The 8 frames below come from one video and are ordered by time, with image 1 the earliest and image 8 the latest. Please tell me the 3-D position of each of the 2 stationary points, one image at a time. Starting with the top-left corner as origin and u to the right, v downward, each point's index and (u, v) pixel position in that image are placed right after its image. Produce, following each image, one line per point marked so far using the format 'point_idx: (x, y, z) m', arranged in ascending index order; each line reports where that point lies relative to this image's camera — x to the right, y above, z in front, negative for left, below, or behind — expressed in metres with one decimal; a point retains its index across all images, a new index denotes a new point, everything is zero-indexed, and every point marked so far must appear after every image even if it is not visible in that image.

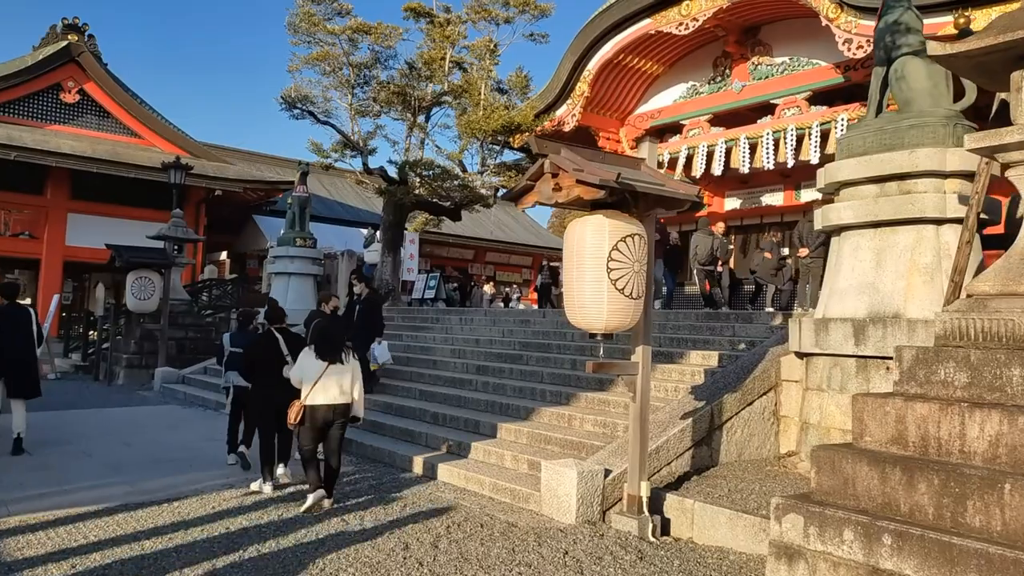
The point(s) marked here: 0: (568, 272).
0: (+0.3, +0.1, +4.6) m
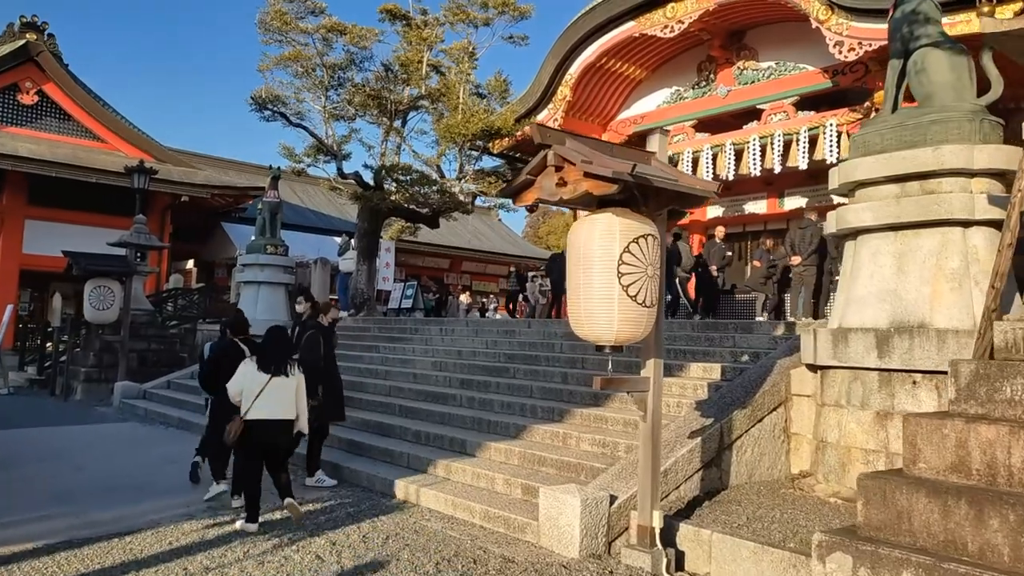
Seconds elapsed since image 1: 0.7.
0: (+0.3, 0.0, +4.1) m
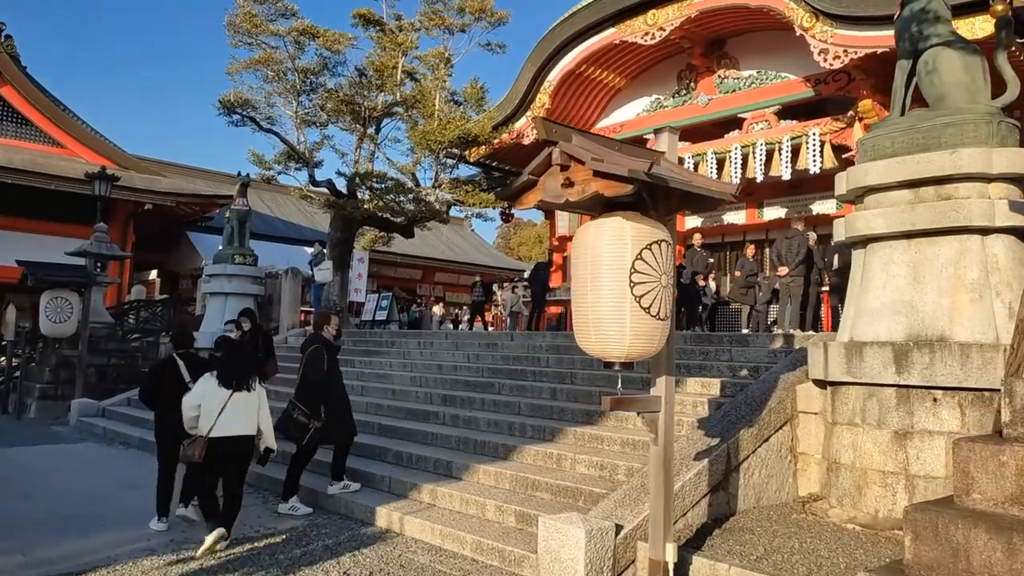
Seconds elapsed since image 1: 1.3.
0: (+0.3, 0.0, +3.7) m
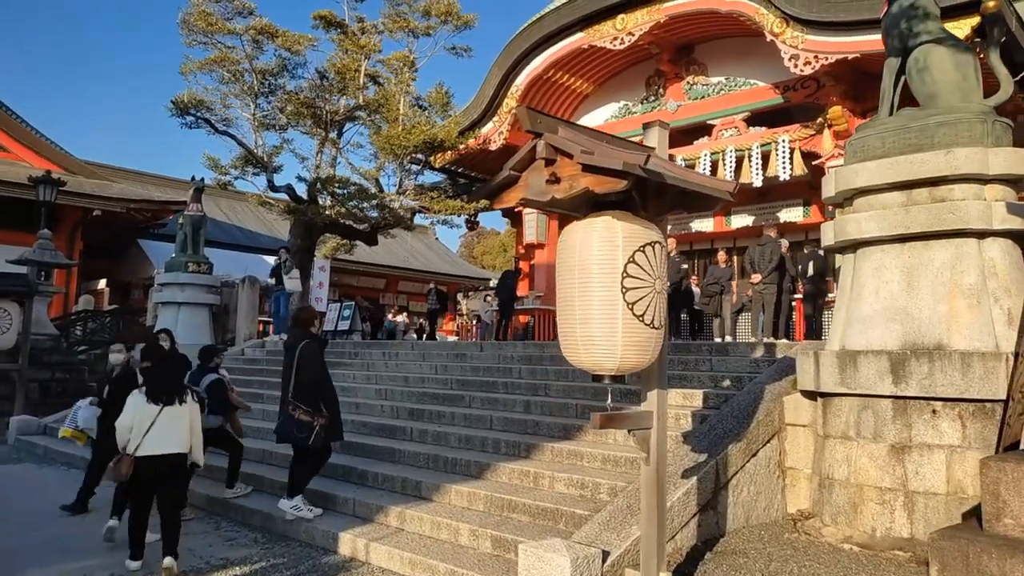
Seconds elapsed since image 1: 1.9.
0: (+0.2, 0.0, +3.4) m
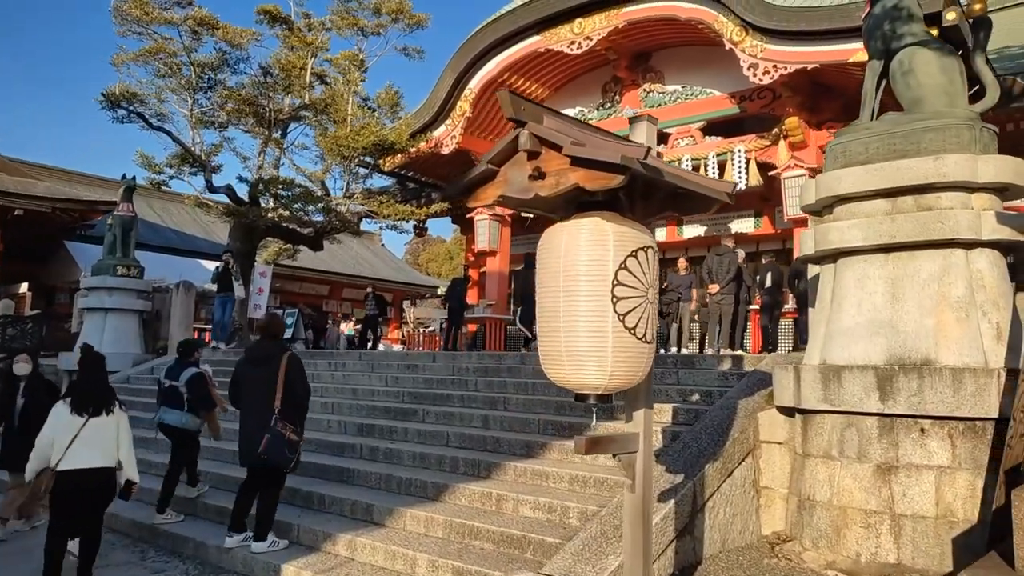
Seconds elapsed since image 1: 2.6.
0: (+0.1, -0.1, +3.0) m
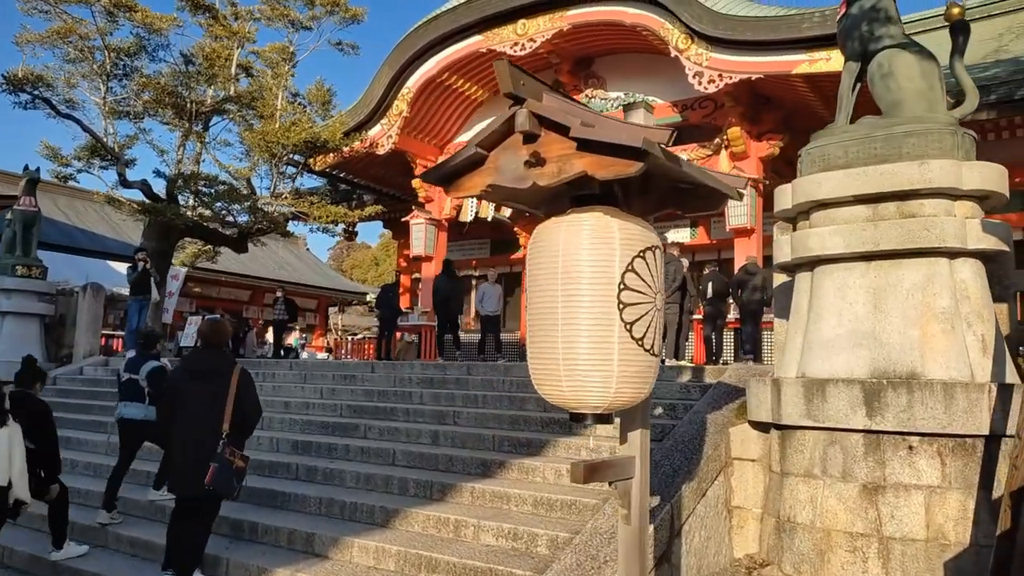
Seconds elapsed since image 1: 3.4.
0: (+0.1, -0.1, +2.6) m
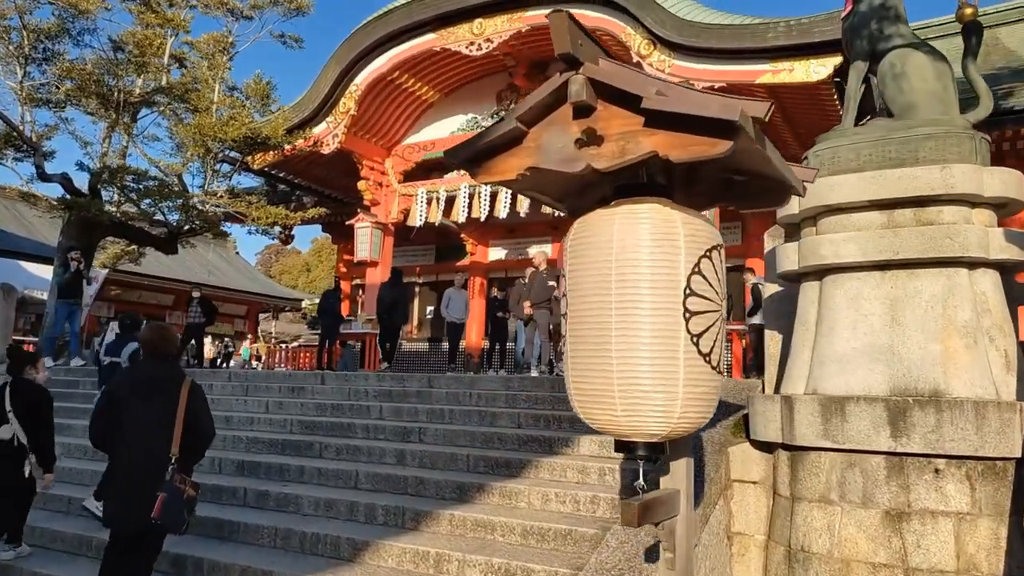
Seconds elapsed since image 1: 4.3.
0: (+0.2, -0.1, +2.2) m
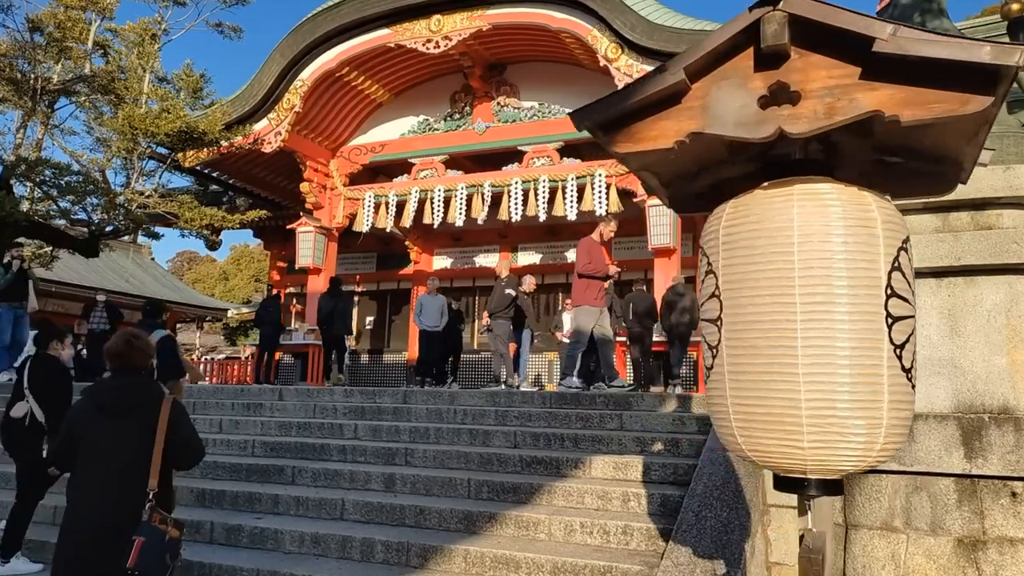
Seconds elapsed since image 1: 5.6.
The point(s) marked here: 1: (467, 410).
0: (+0.6, -0.1, +1.7) m
1: (-0.3, -0.9, +5.8) m
